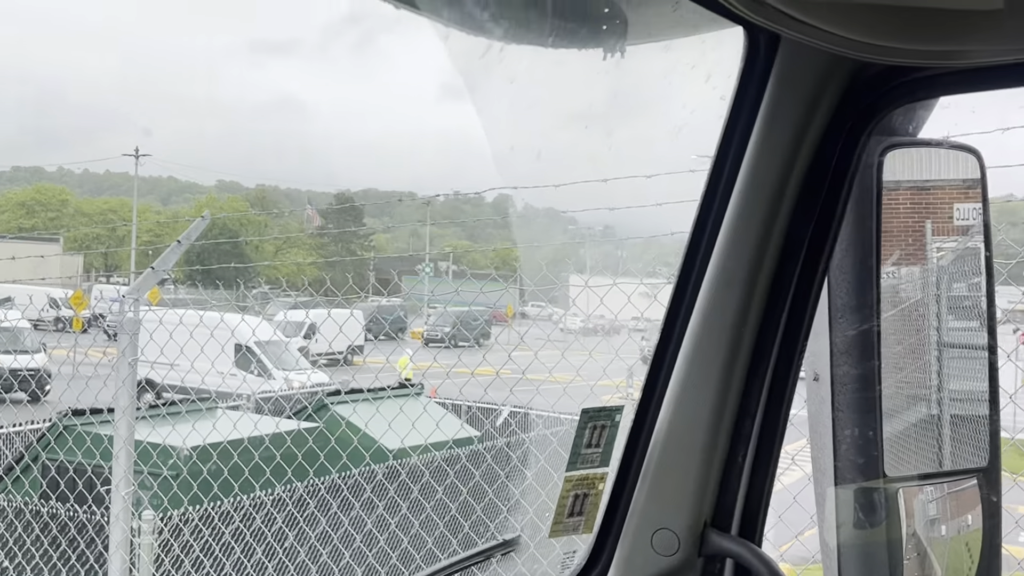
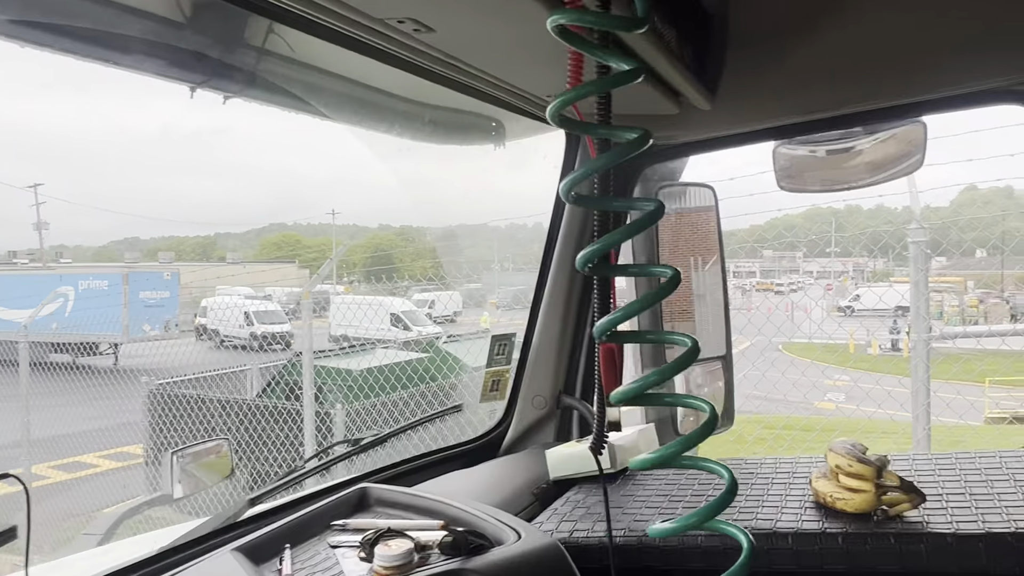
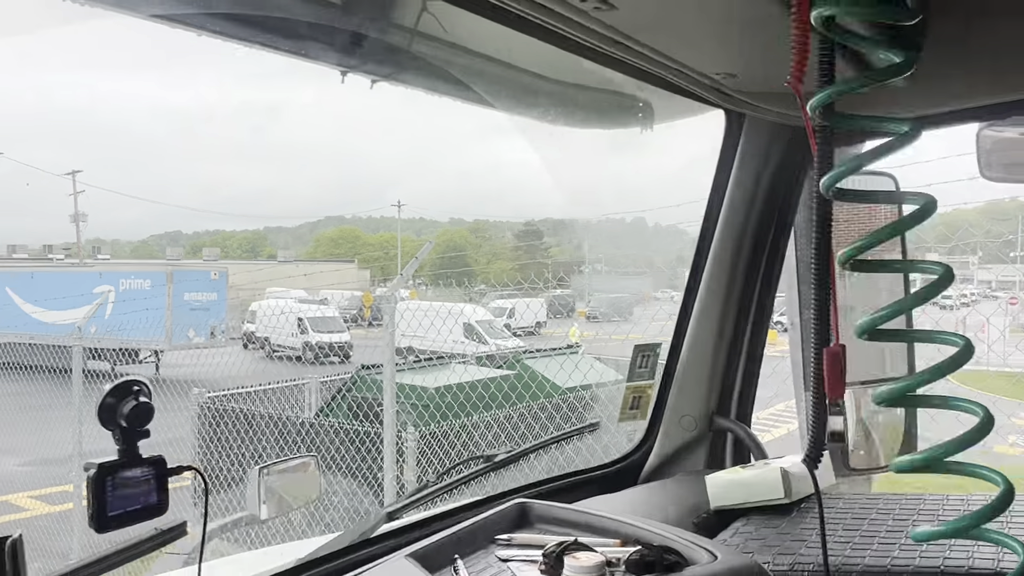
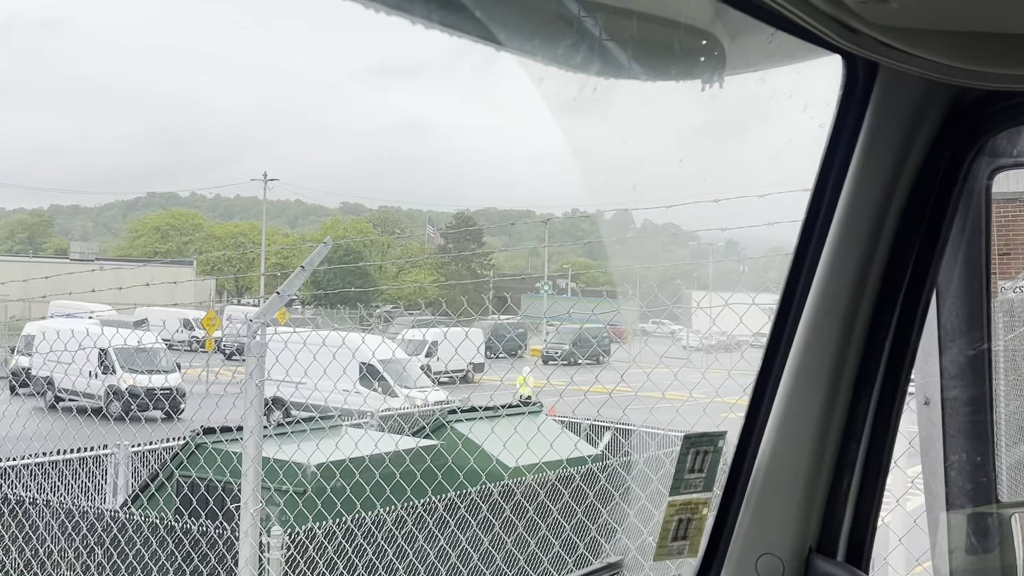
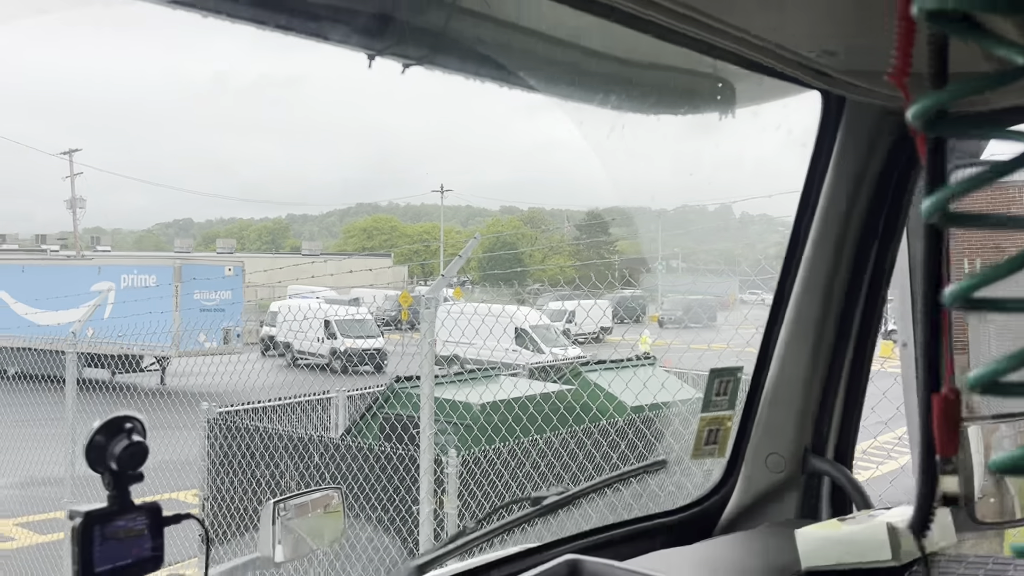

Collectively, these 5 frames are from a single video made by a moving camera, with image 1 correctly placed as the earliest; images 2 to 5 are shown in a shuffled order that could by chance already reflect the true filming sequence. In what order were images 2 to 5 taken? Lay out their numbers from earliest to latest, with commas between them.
4, 5, 3, 2
